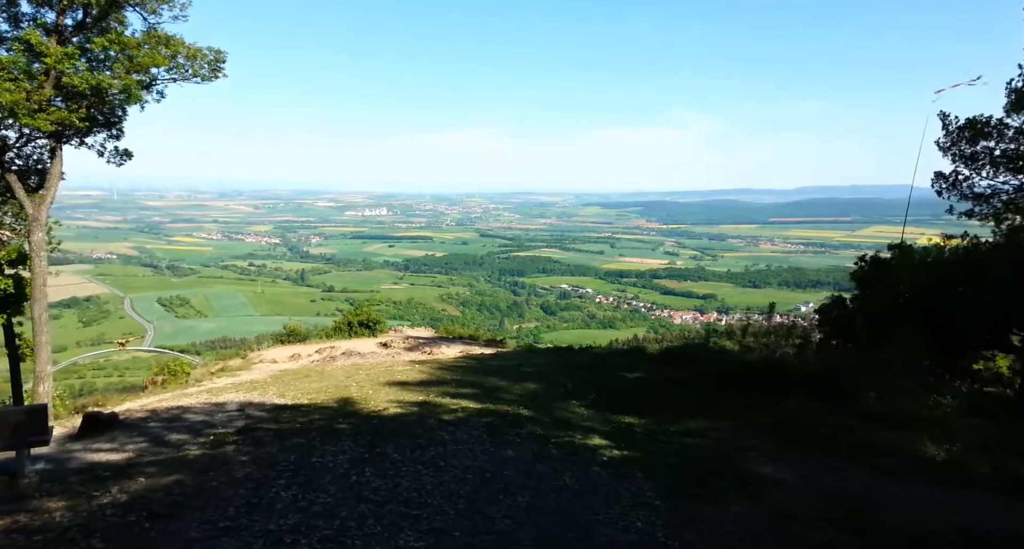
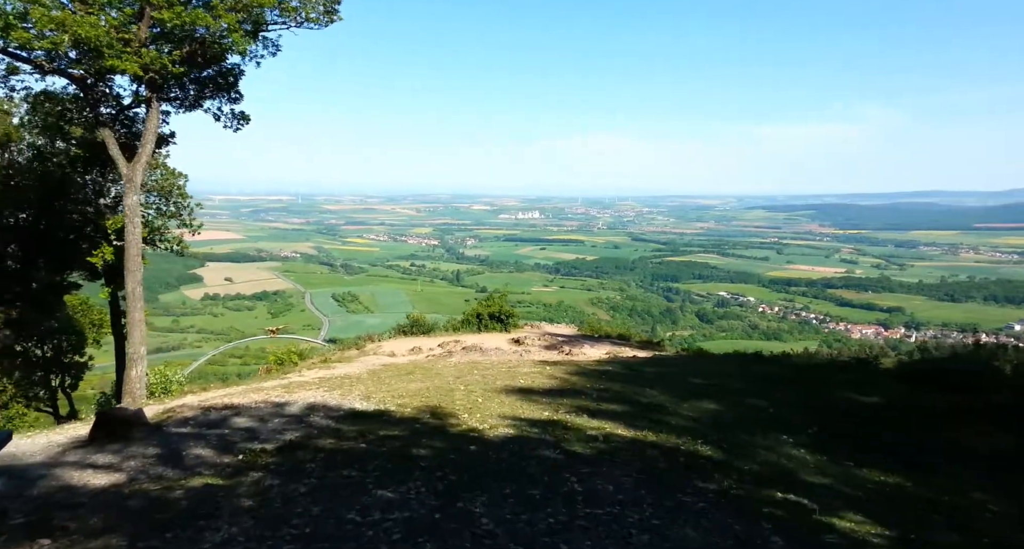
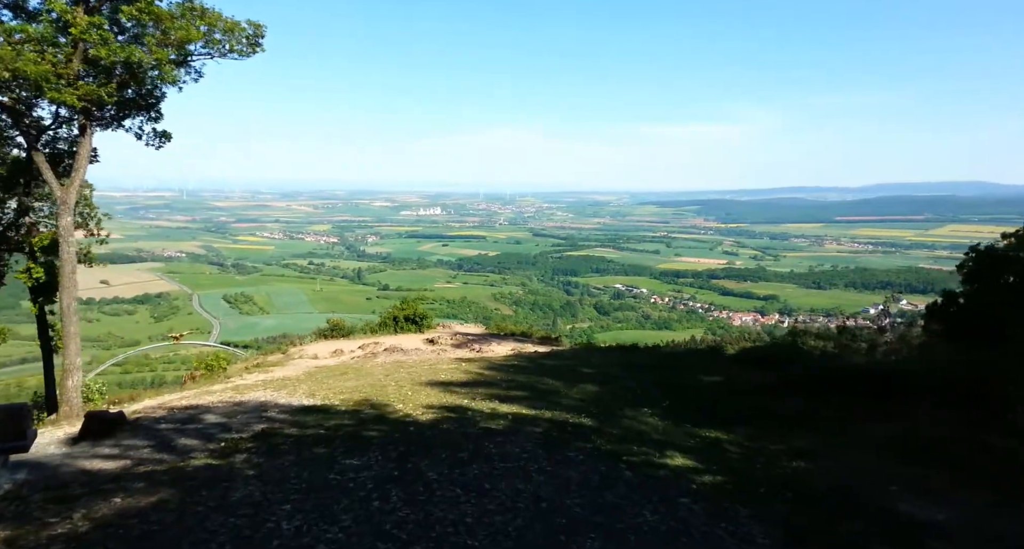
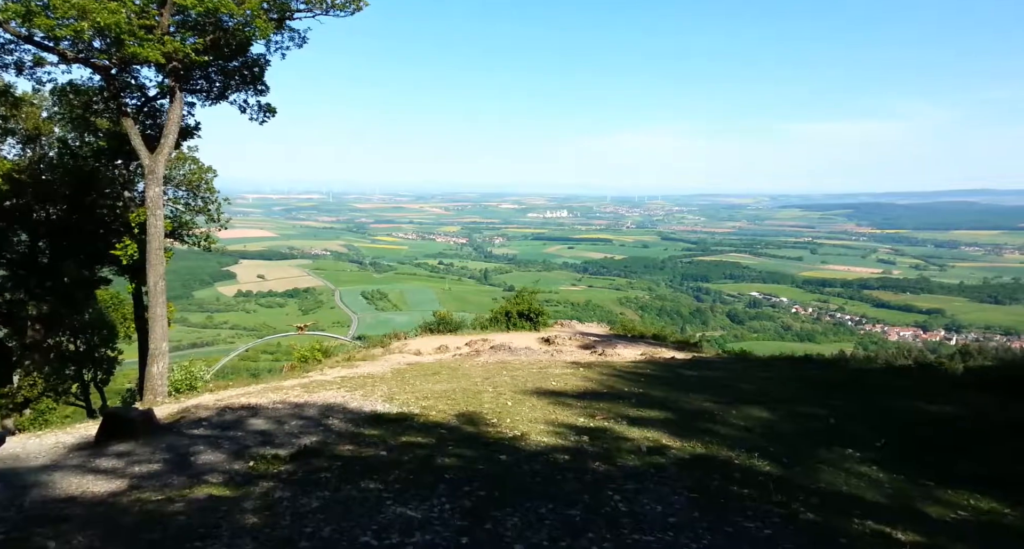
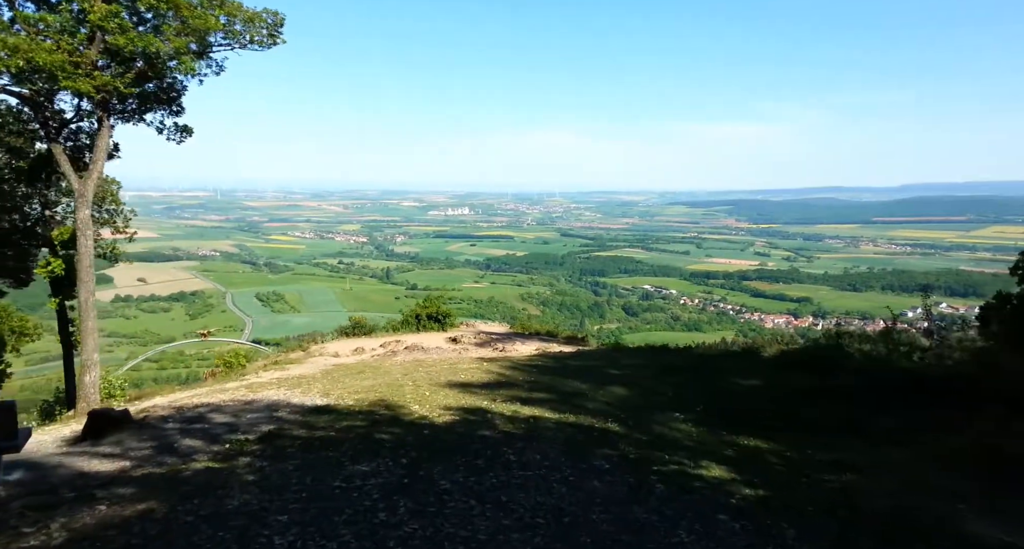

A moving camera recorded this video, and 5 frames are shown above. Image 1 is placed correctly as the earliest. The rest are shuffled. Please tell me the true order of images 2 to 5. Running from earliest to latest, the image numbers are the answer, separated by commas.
3, 5, 2, 4
